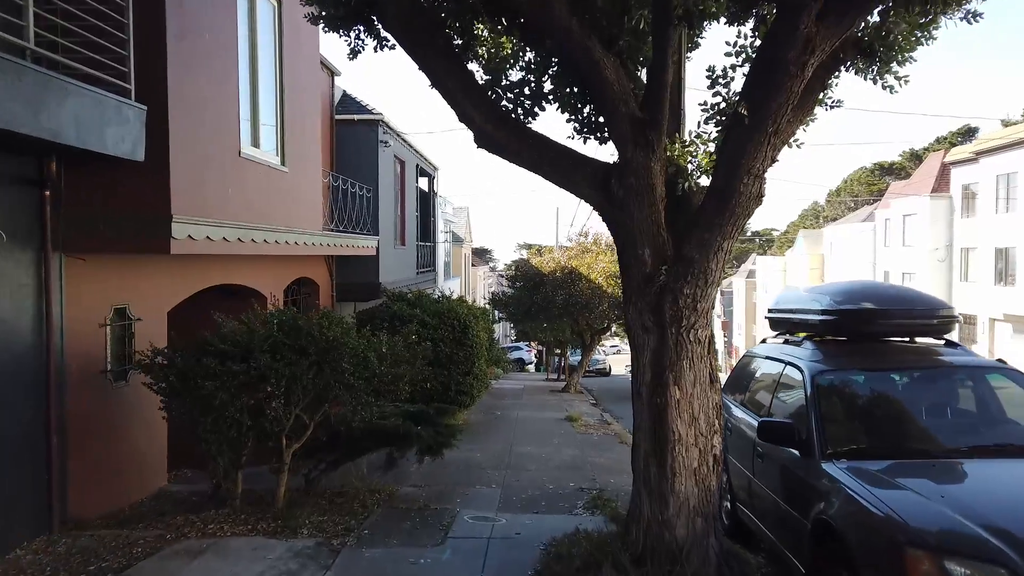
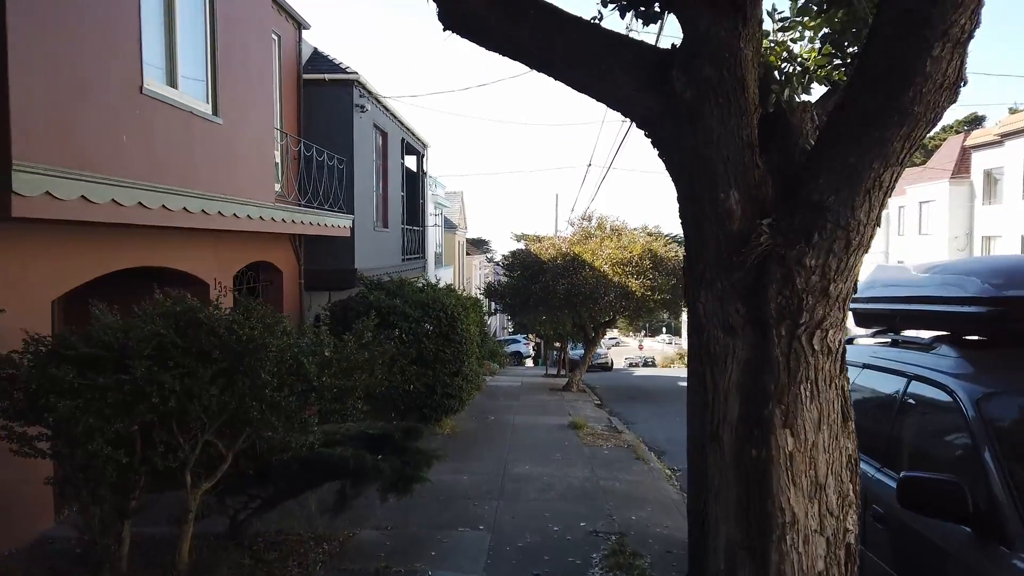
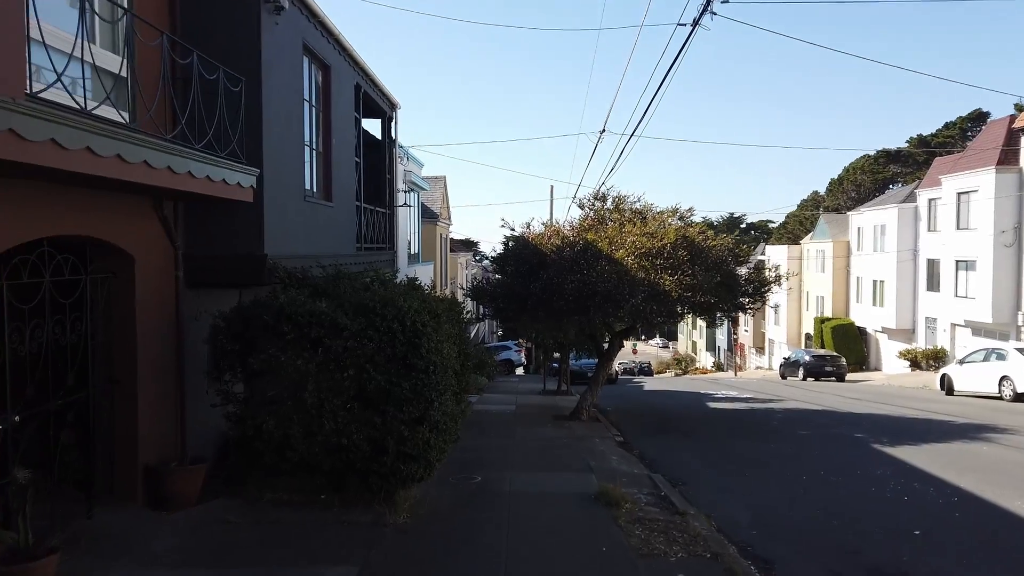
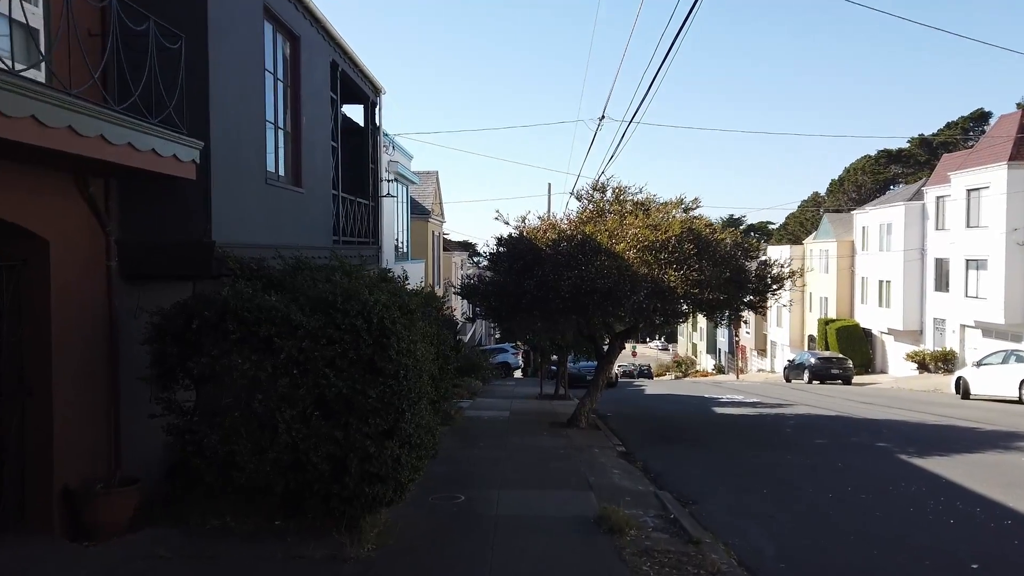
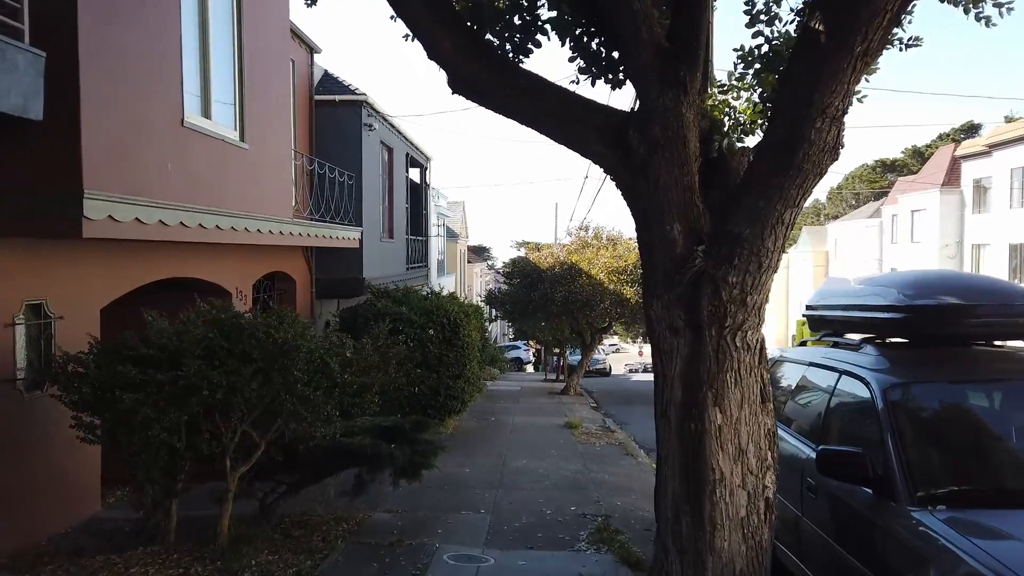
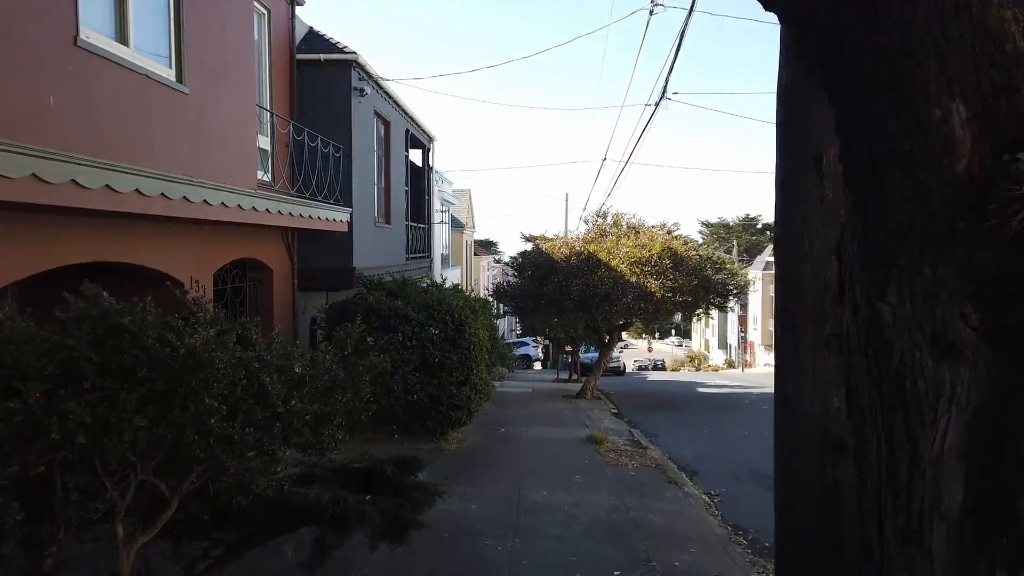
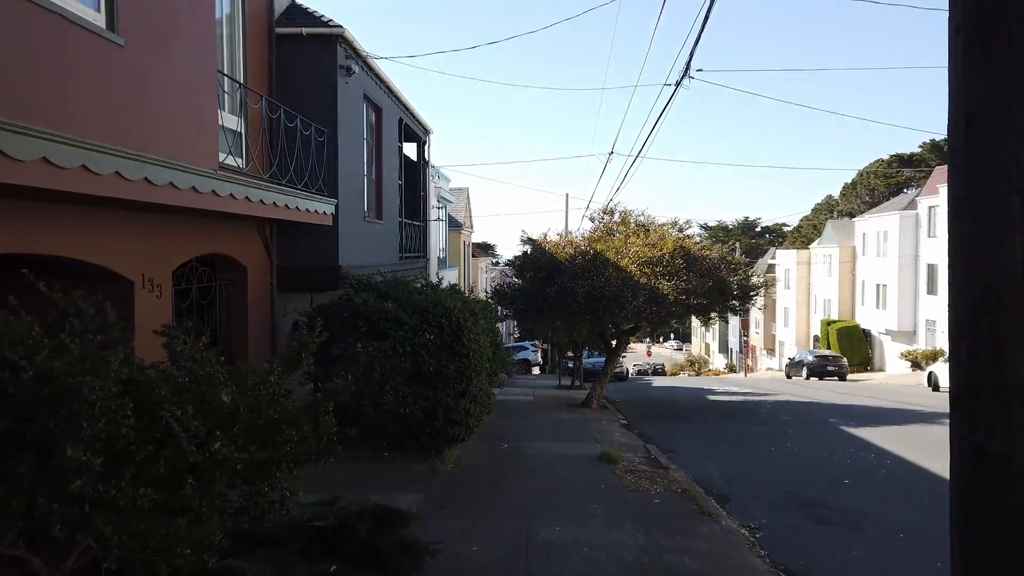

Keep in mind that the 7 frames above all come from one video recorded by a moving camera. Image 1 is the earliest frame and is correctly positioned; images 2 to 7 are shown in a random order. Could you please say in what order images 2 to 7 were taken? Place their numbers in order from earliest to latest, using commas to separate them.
5, 2, 6, 7, 3, 4
